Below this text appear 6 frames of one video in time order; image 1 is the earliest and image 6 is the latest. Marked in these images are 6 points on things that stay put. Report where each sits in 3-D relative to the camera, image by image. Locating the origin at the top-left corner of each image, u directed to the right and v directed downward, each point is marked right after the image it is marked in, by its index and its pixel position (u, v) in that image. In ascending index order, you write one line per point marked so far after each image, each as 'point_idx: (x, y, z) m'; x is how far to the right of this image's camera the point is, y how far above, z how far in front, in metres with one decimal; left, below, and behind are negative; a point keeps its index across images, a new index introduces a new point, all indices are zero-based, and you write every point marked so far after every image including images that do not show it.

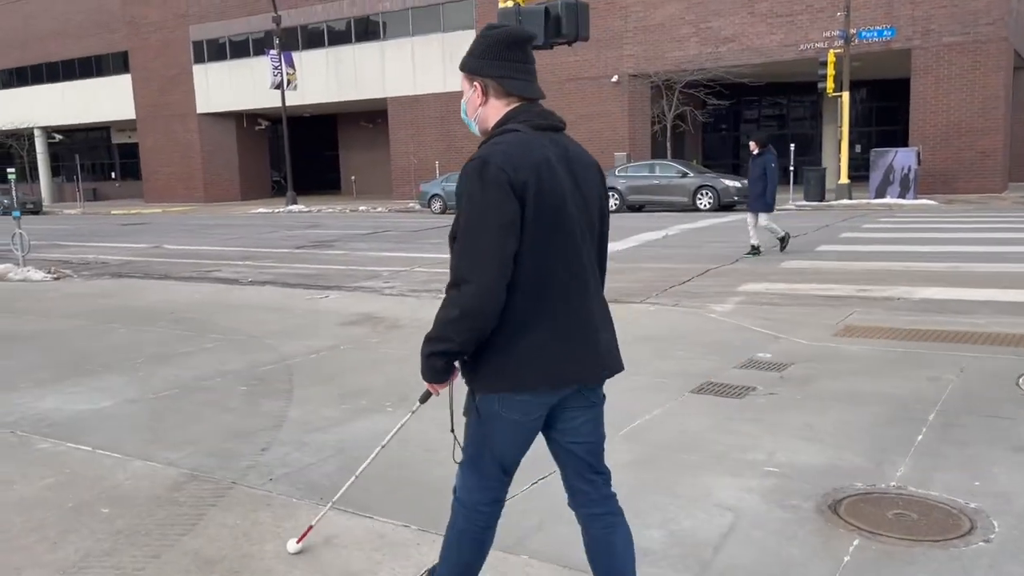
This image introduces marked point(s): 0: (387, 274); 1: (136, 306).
0: (-2.0, +0.2, +13.6) m
1: (-4.7, -0.2, +10.5) m
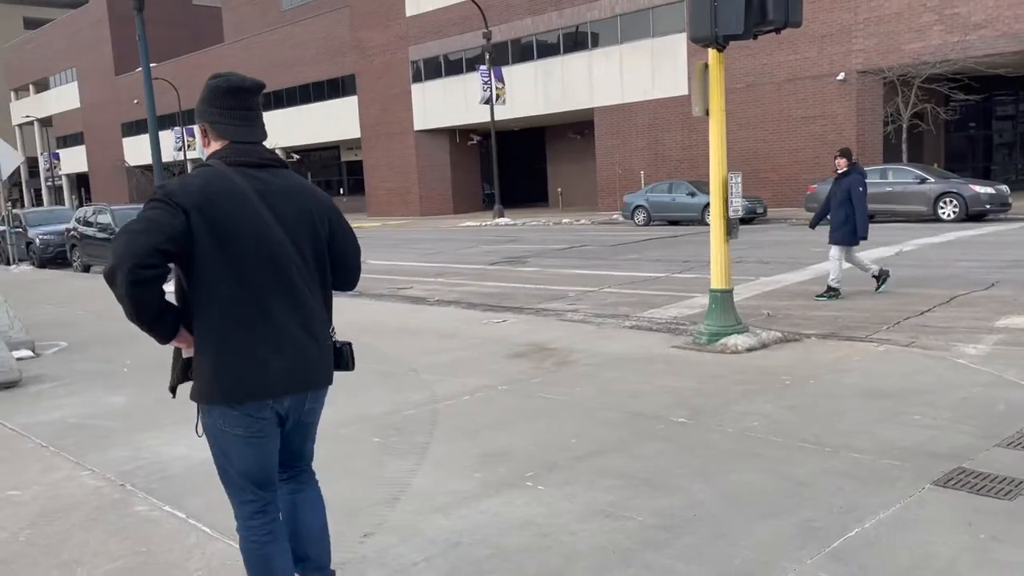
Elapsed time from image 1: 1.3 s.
0: (+1.0, -0.1, +12.7) m
1: (-2.4, -0.5, +10.4) m
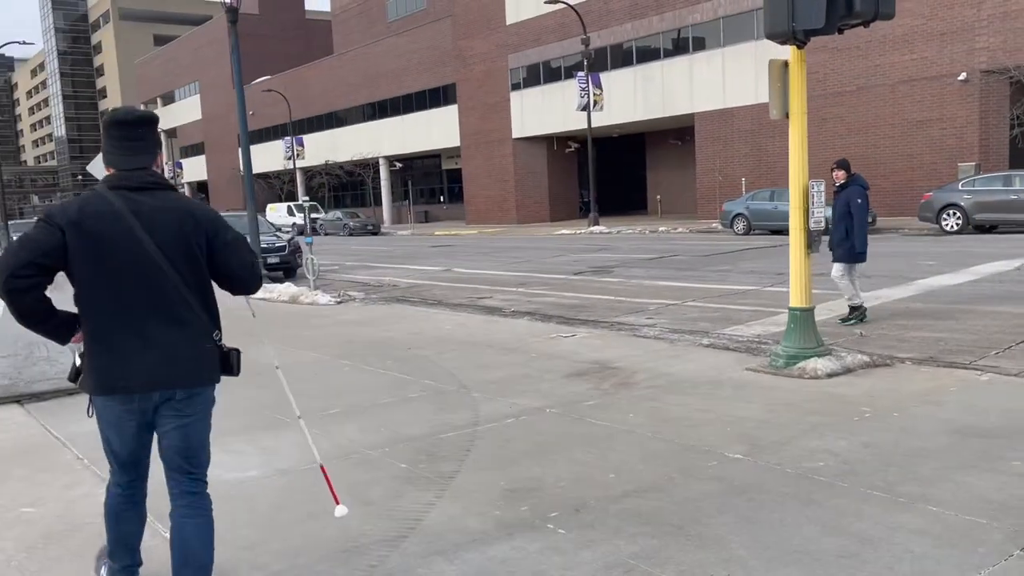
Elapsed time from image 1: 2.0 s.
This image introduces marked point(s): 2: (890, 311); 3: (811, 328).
0: (+2.1, -0.3, +12.1) m
1: (-1.6, -0.6, +10.2) m
2: (+4.6, -0.3, +10.4) m
3: (+2.5, -0.3, +7.2) m
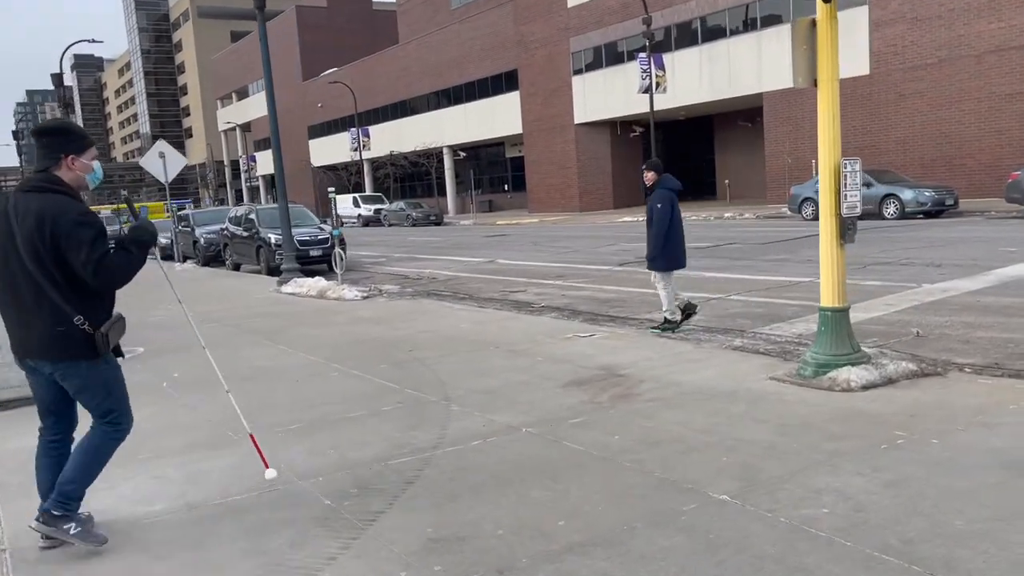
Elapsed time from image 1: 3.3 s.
0: (+2.4, -0.2, +11.1) m
1: (-1.4, -0.6, +9.6) m
2: (+4.8, -0.2, +9.2) m
3: (+2.4, -0.3, +6.2) m
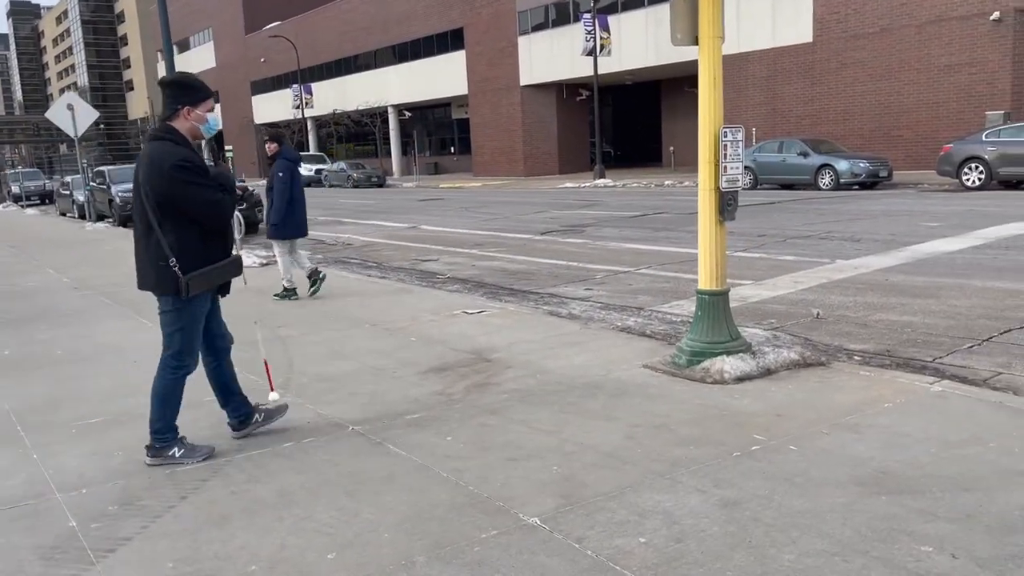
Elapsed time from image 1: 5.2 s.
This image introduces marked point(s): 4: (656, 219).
0: (+1.1, +0.1, +10.6) m
1: (-2.6, -0.2, +8.8) m
2: (+3.6, 0.0, +8.8) m
3: (+1.4, -0.2, +5.7) m
4: (+2.9, +1.4, +17.1) m
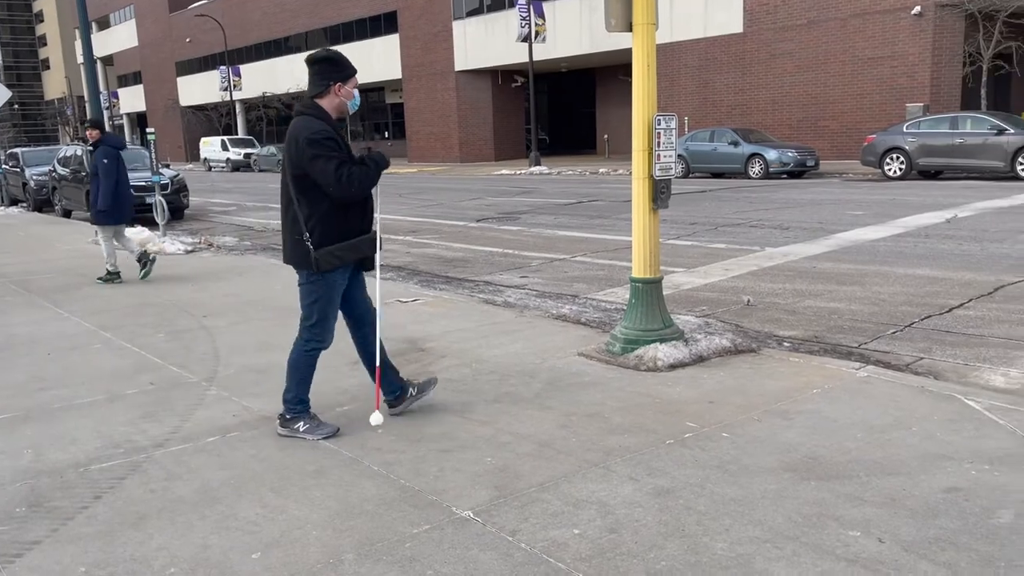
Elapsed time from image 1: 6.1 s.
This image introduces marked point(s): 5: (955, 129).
0: (+0.3, +0.3, +10.6) m
1: (-3.3, -0.1, +8.5) m
2: (+2.9, +0.2, +8.9) m
3: (+1.0, -0.1, +5.7) m
4: (+1.5, +1.7, +17.2) m
5: (+9.5, +3.5, +18.2) m
